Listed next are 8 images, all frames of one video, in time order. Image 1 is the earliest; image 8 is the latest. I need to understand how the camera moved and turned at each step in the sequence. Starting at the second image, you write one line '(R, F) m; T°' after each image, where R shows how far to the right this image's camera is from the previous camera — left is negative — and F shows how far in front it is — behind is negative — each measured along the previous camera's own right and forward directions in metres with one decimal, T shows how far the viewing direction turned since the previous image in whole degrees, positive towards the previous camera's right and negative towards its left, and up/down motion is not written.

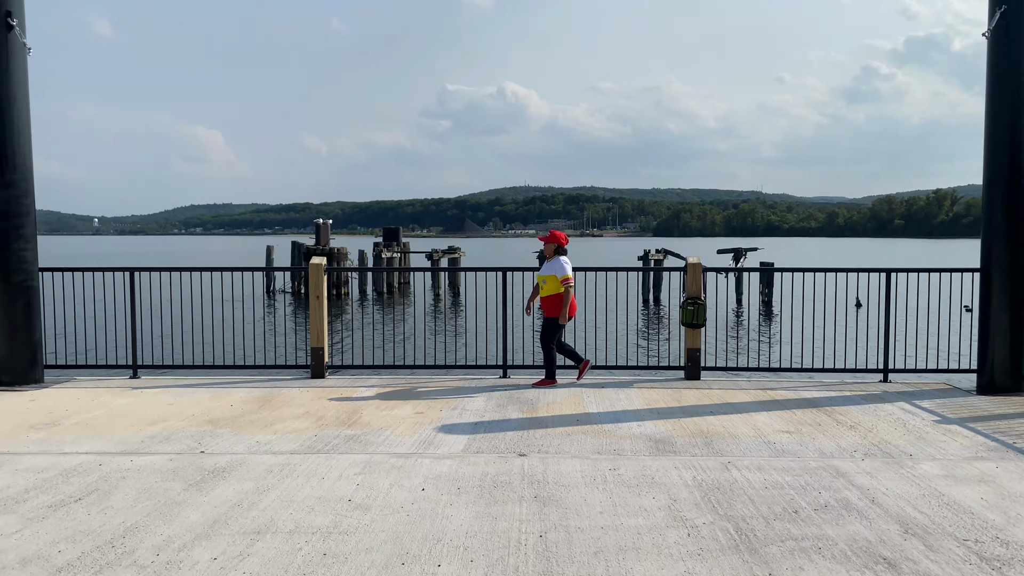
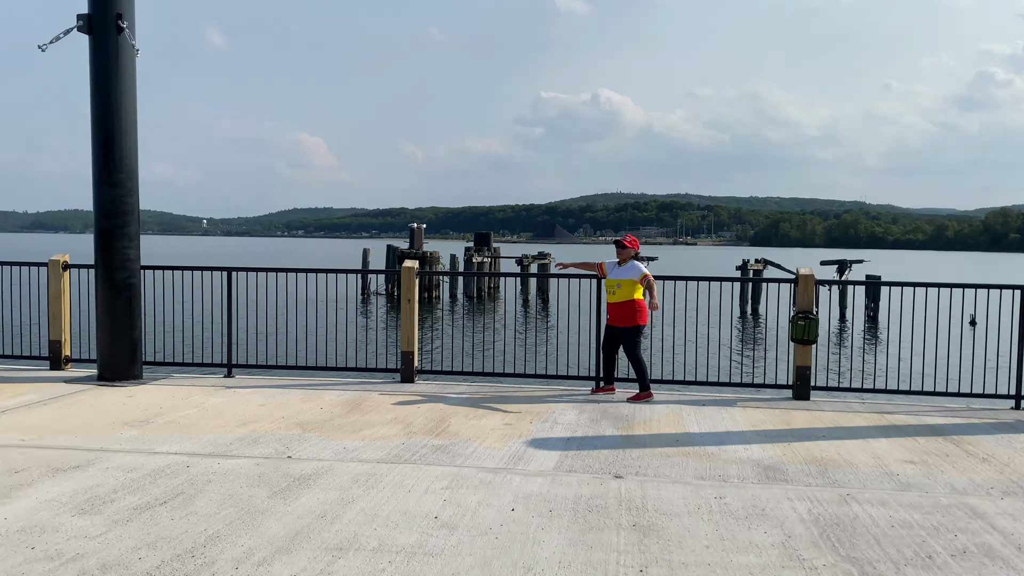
(-0.1, +0.3) m; -6°
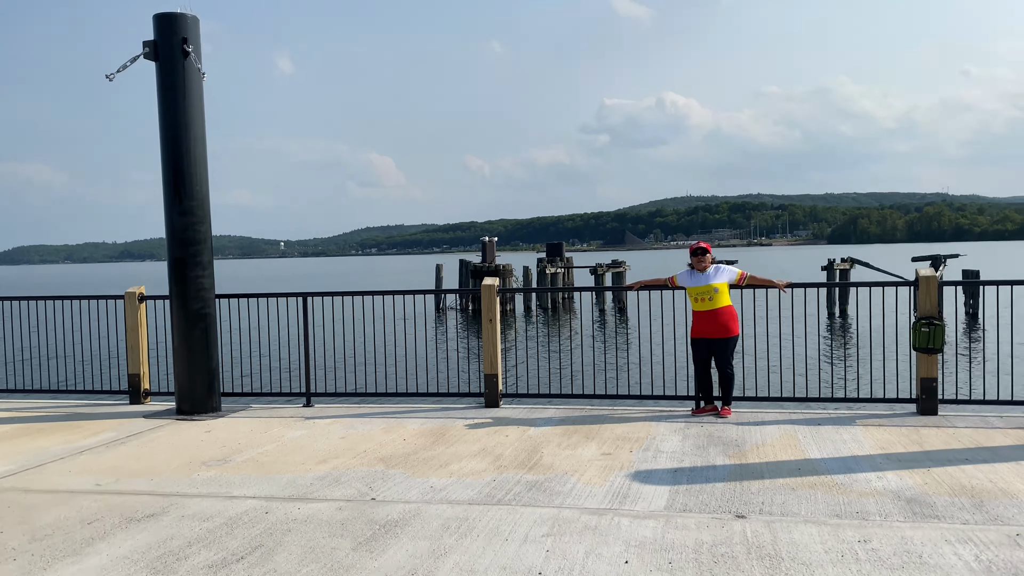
(-0.1, +0.5) m; -5°
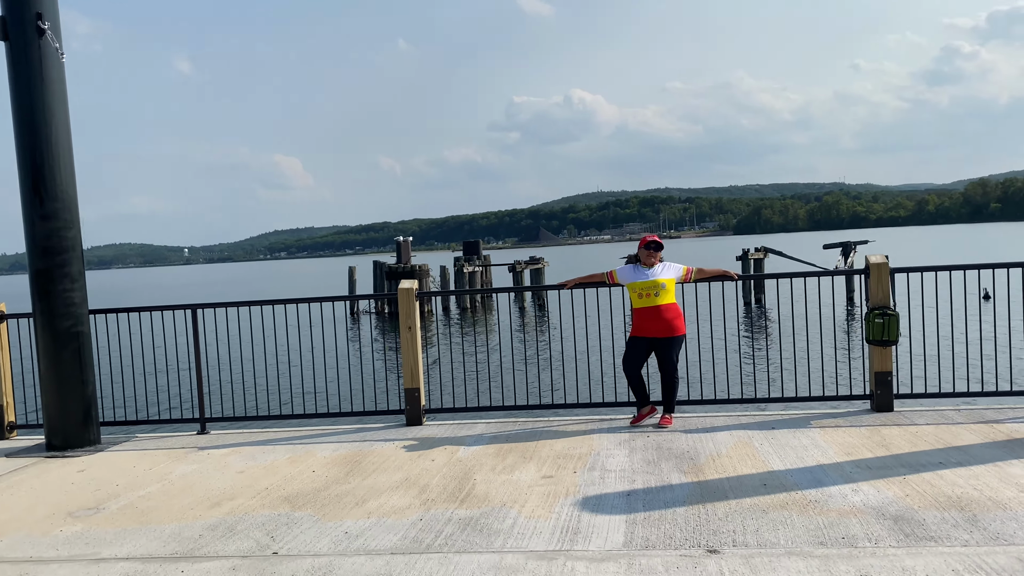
(0.0, +0.8) m; +6°
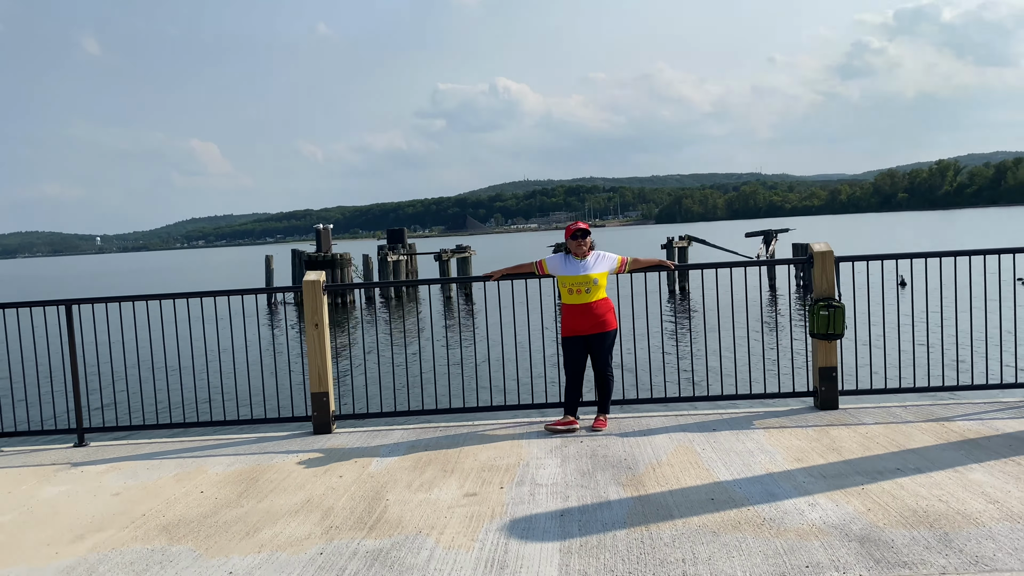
(+0.1, +0.7) m; +5°
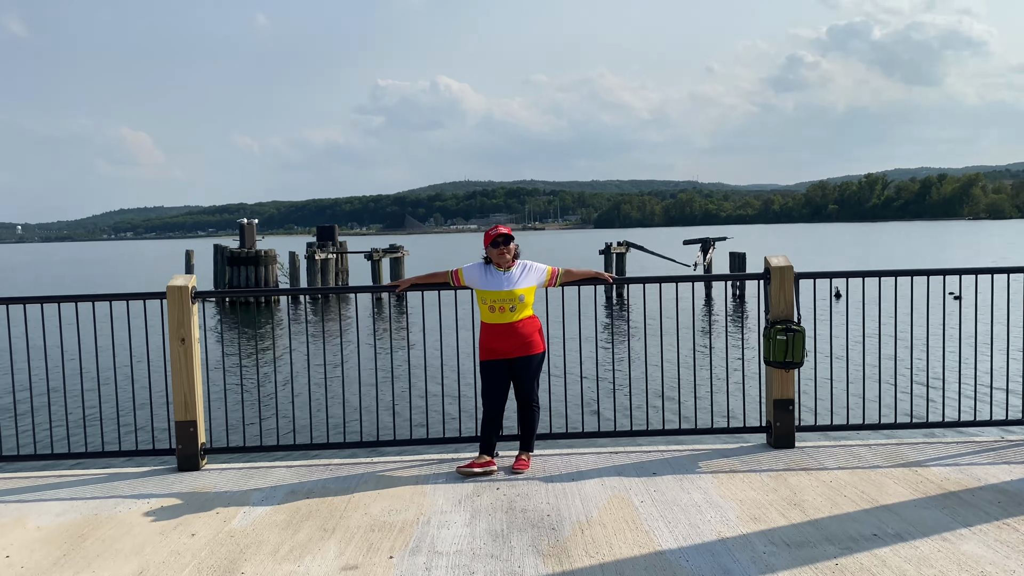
(+0.2, +1.0) m; +4°
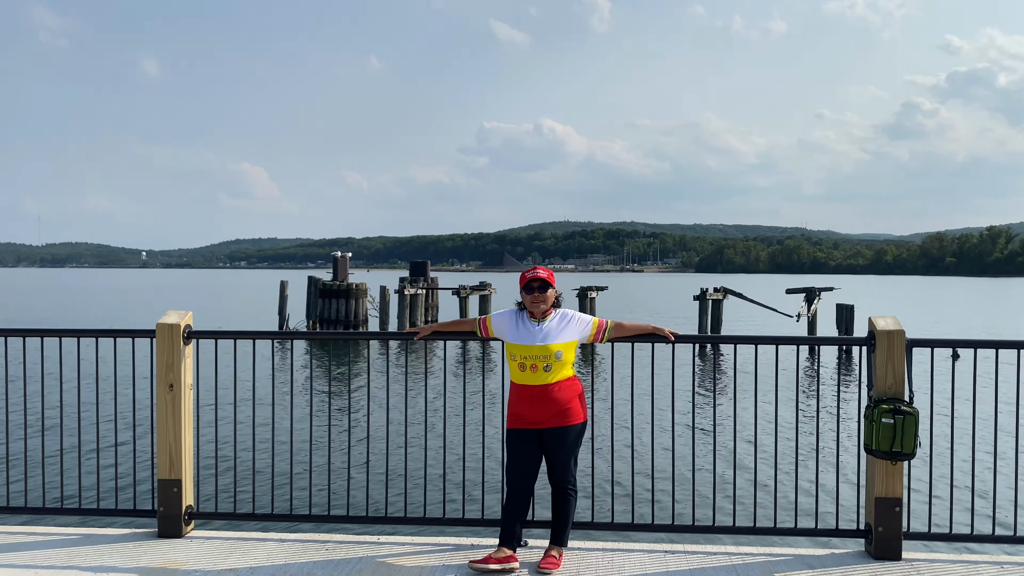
(+0.3, +0.9) m; -7°
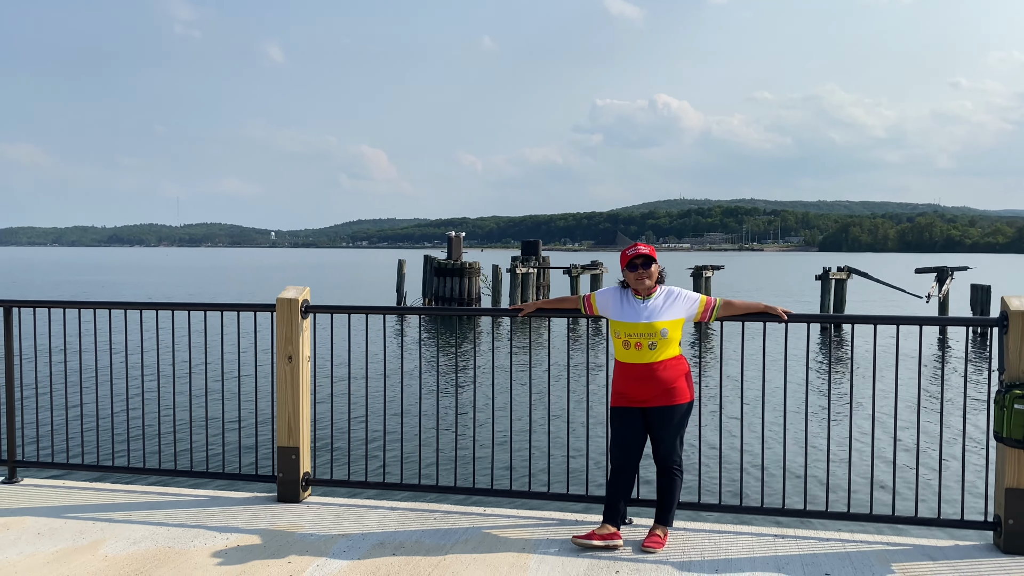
(0.0, 0.0) m; -8°
